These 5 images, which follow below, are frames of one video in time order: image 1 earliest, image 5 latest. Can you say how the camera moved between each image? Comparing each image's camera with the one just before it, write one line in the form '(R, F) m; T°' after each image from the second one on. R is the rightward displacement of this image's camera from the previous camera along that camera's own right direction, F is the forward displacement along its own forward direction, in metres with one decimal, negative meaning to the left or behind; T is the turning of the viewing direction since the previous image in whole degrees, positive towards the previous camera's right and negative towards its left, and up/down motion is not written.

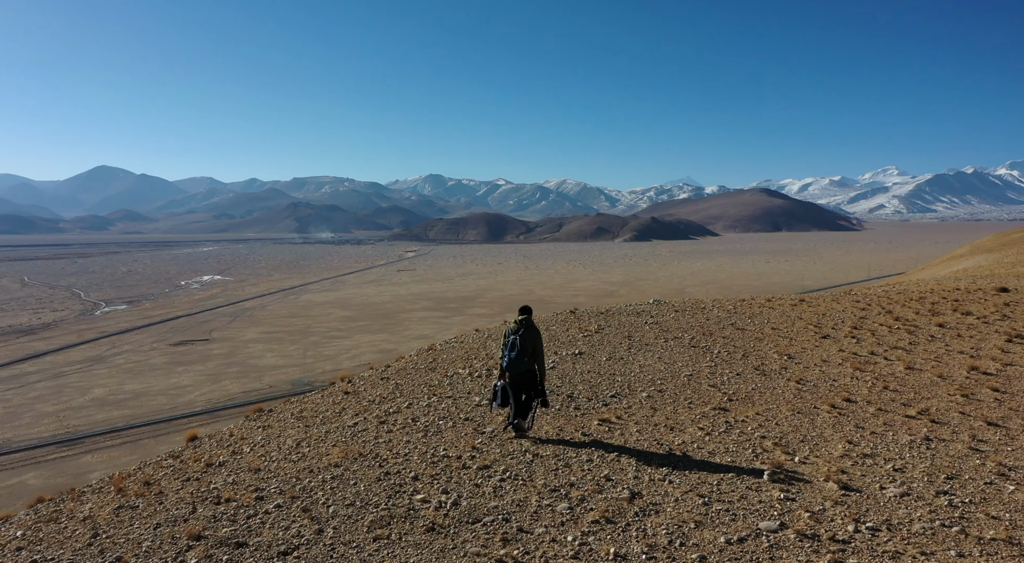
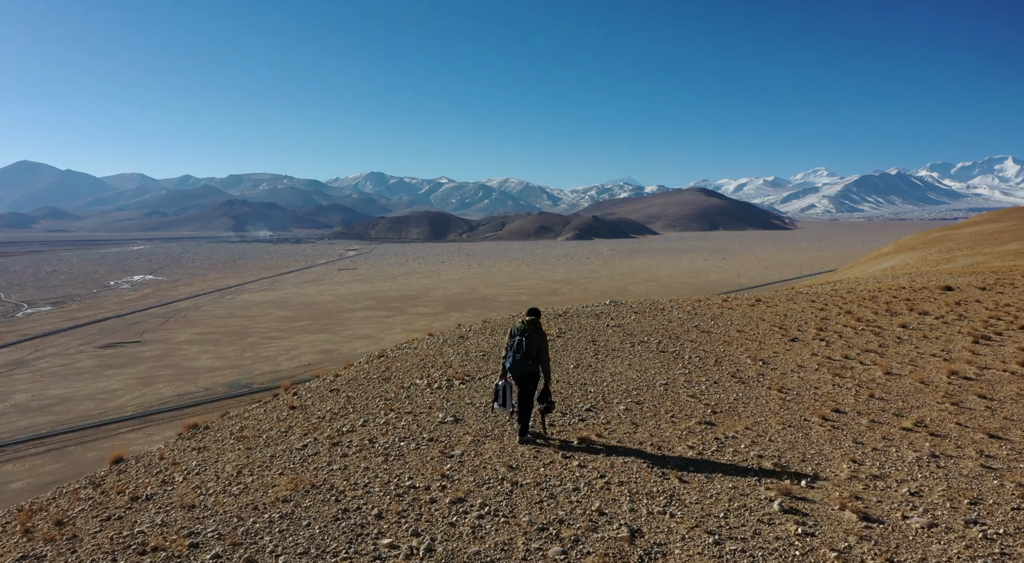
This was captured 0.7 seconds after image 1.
(-0.4, +1.1) m; +5°
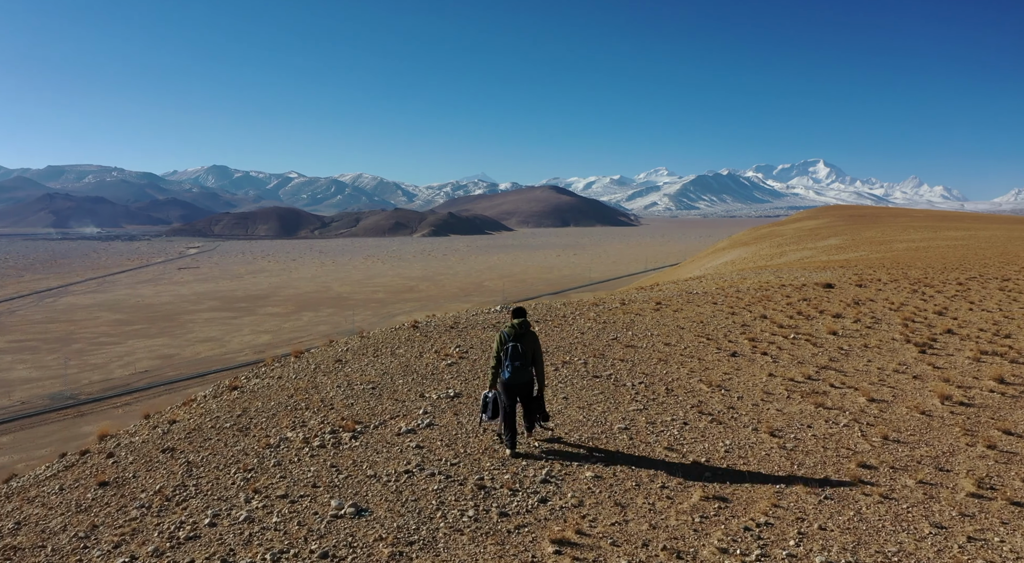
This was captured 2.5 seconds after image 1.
(-0.7, +3.4) m; +12°
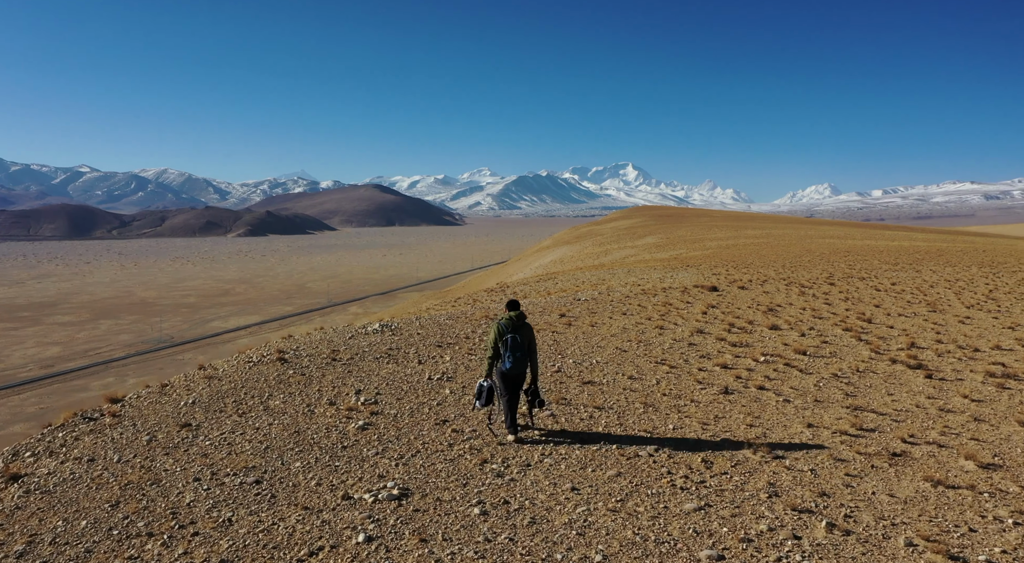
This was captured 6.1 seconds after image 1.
(-0.1, -1.6) m; -2°
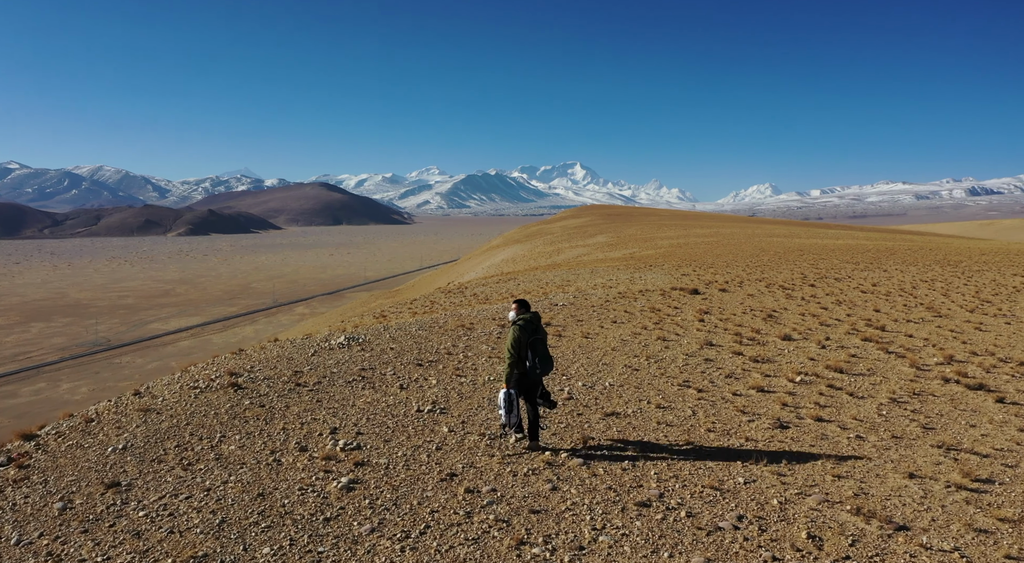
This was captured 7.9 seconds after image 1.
(-0.8, +2.0) m; +4°
